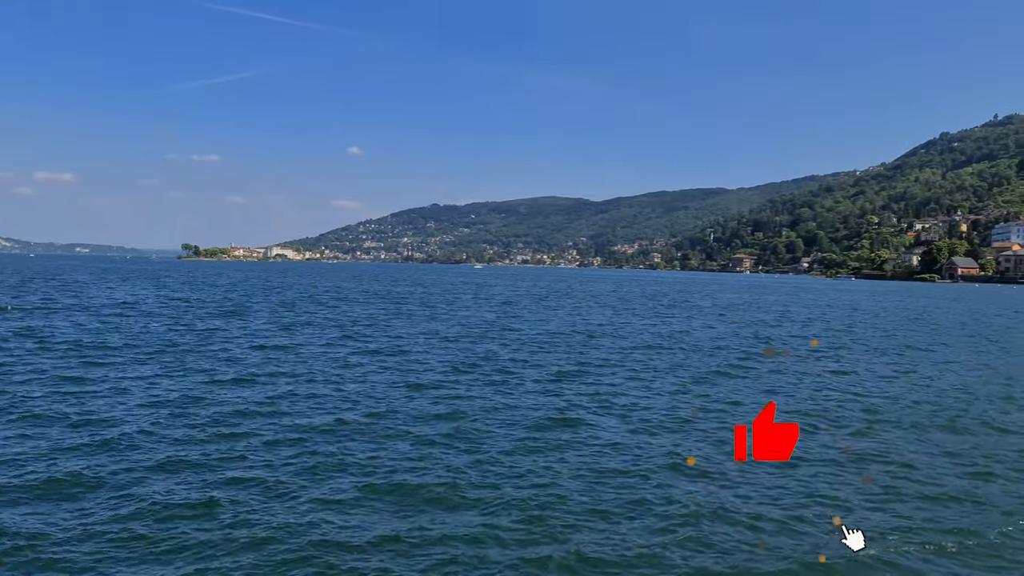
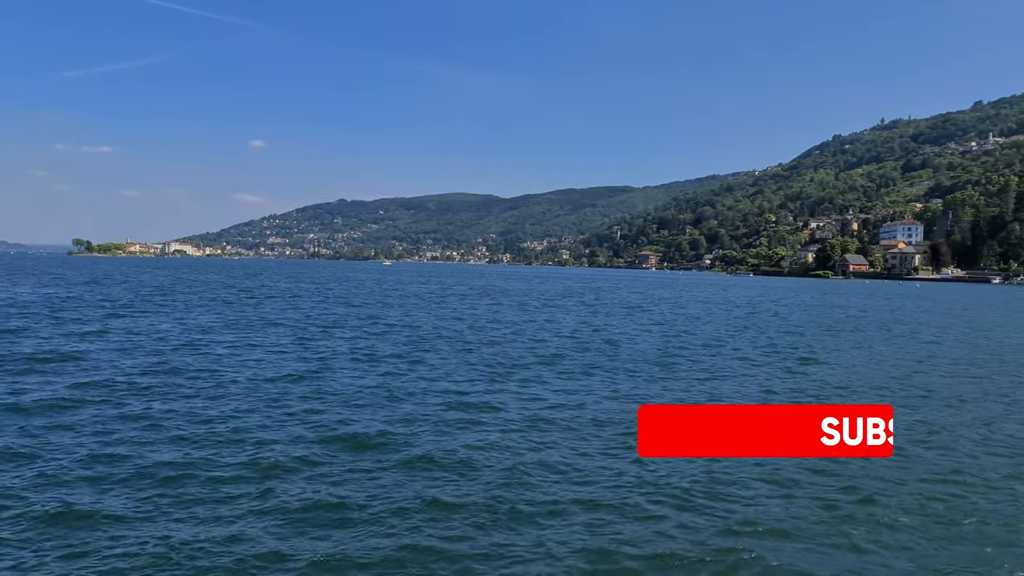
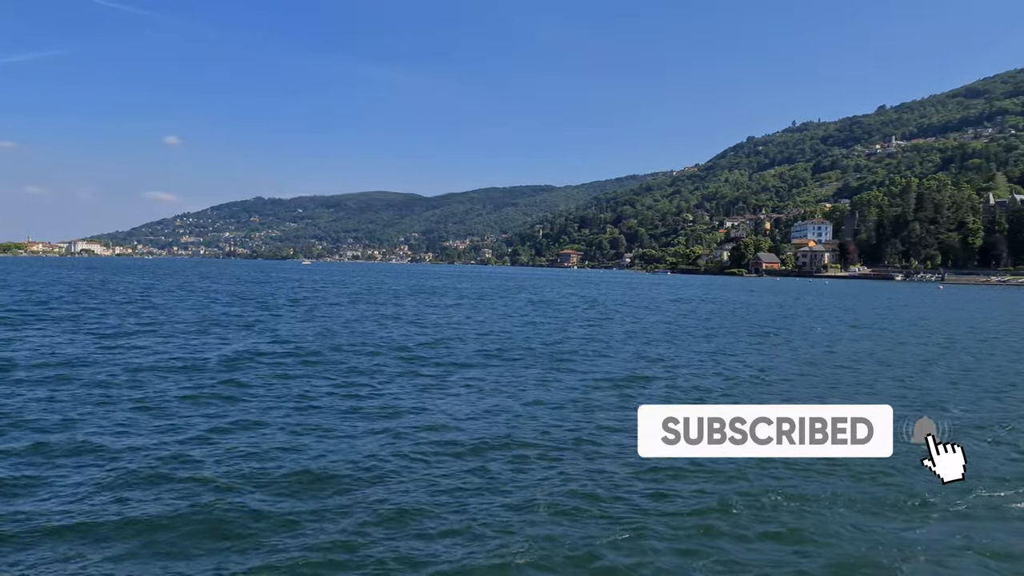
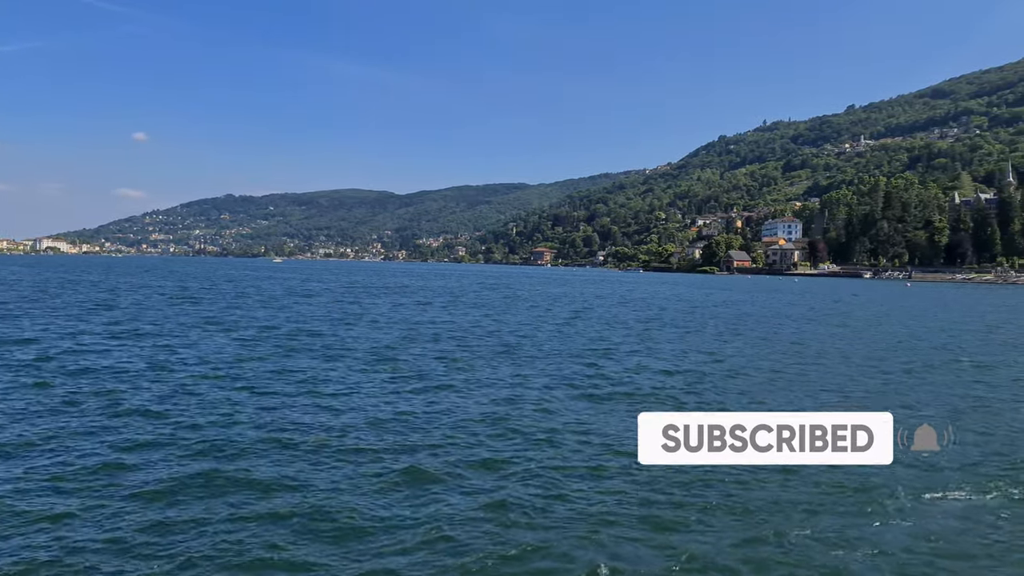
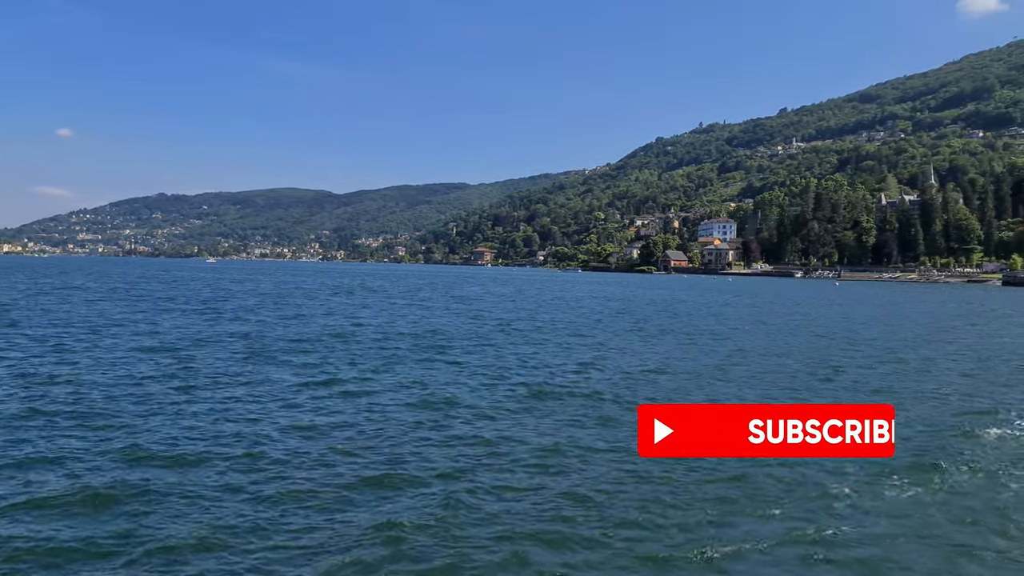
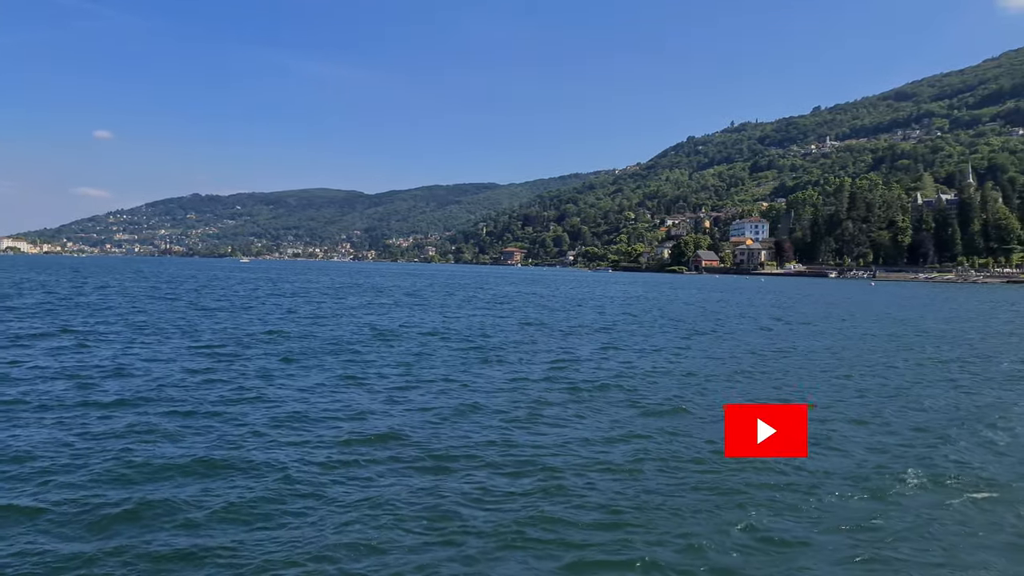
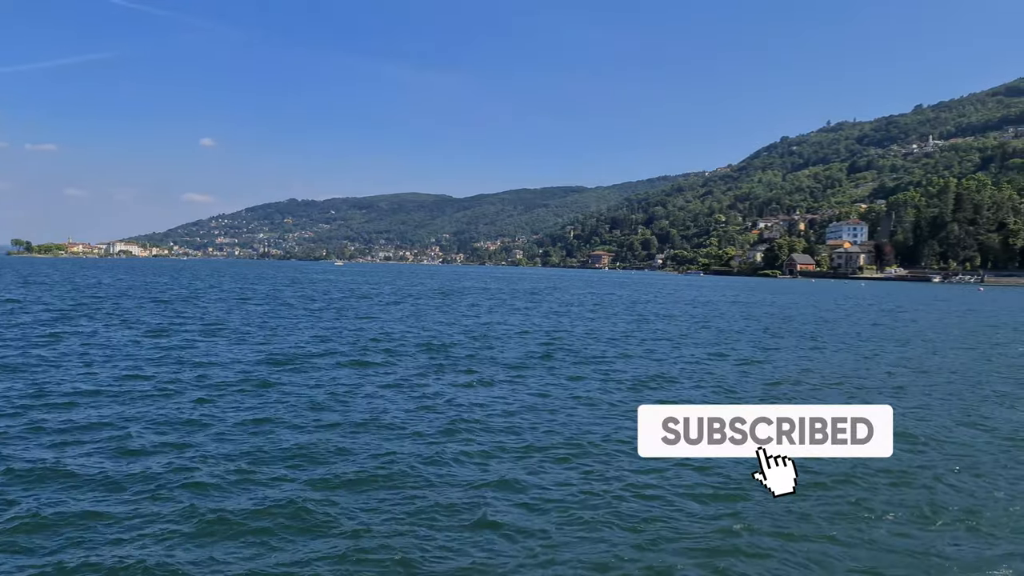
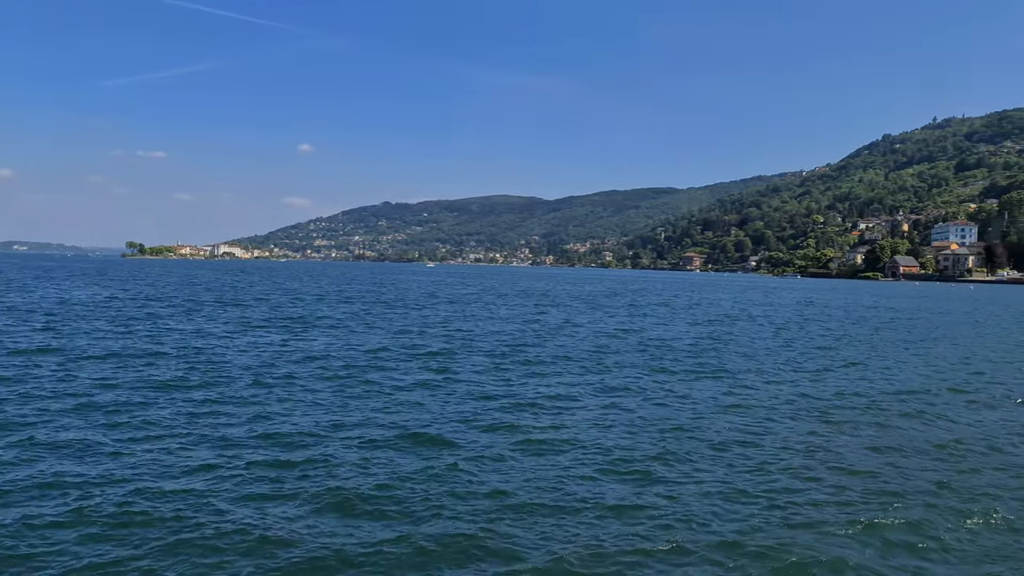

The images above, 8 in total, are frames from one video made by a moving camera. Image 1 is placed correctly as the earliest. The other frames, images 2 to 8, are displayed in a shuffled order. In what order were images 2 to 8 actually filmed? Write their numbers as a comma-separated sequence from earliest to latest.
8, 2, 7, 3, 4, 6, 5
